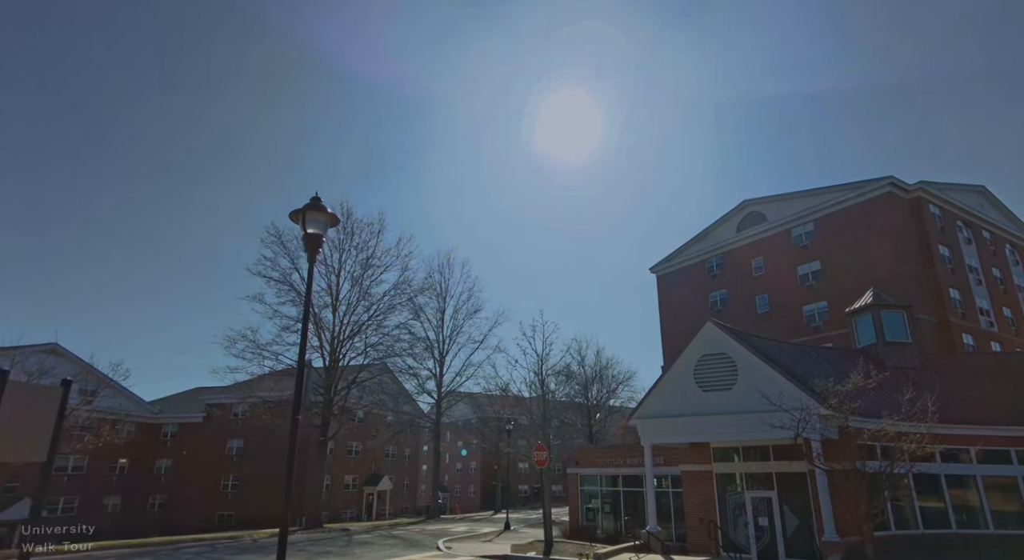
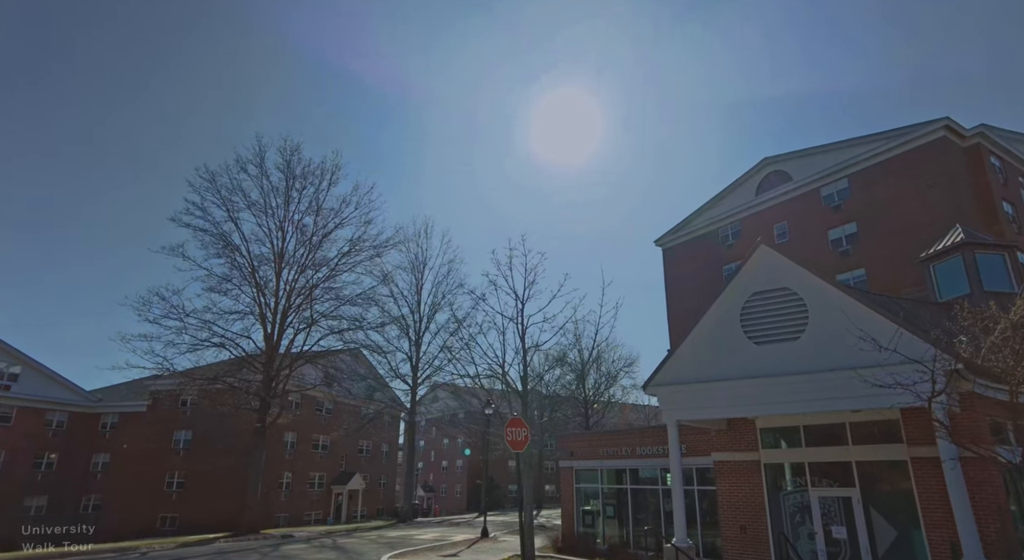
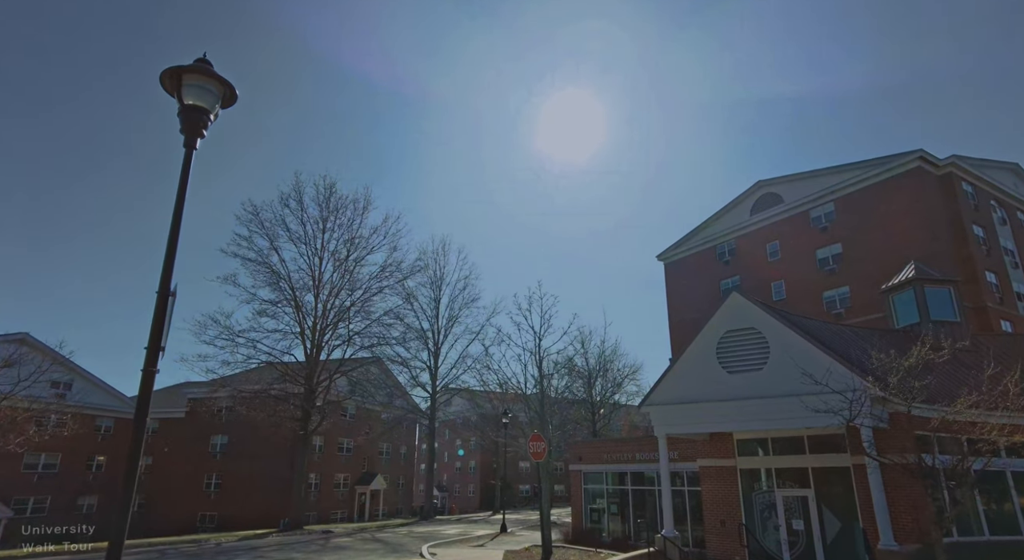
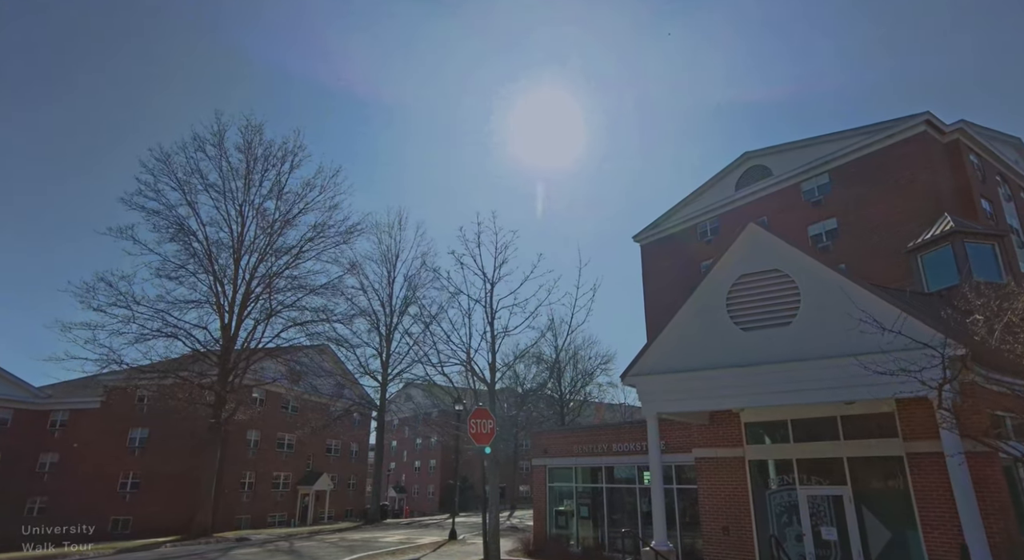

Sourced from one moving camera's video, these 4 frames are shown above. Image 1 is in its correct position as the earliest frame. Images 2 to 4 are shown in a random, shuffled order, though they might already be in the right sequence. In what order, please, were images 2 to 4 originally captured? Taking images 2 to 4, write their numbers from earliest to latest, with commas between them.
3, 2, 4
